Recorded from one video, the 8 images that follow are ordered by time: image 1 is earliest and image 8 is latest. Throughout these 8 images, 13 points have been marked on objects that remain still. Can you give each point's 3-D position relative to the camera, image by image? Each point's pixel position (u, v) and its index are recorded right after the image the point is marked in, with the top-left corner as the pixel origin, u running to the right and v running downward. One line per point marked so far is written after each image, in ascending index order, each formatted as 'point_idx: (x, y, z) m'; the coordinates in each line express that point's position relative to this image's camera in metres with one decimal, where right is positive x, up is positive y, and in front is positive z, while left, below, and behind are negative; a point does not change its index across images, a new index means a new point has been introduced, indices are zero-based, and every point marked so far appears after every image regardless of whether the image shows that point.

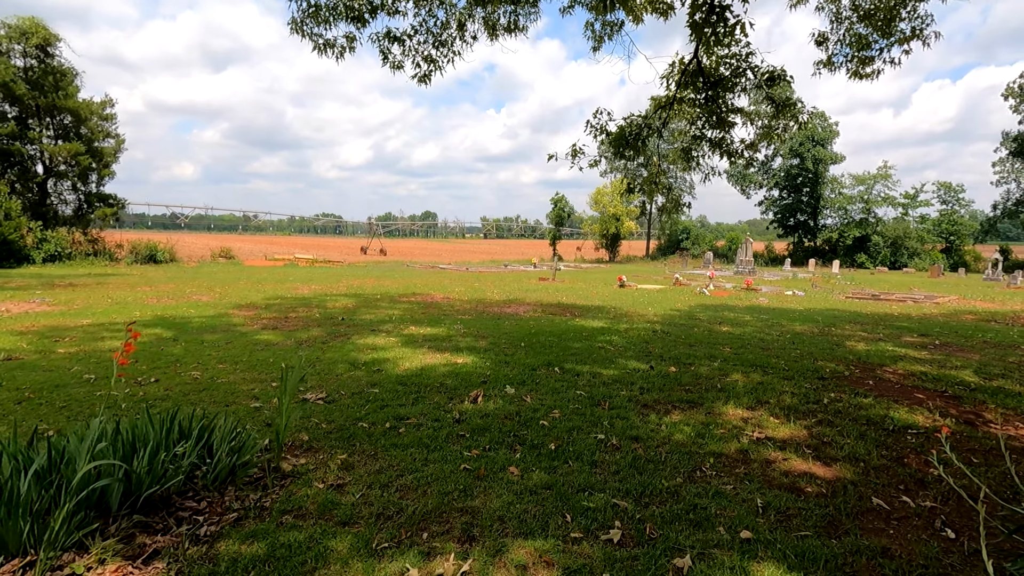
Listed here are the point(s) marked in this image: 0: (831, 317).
0: (+6.3, -0.6, +10.7) m
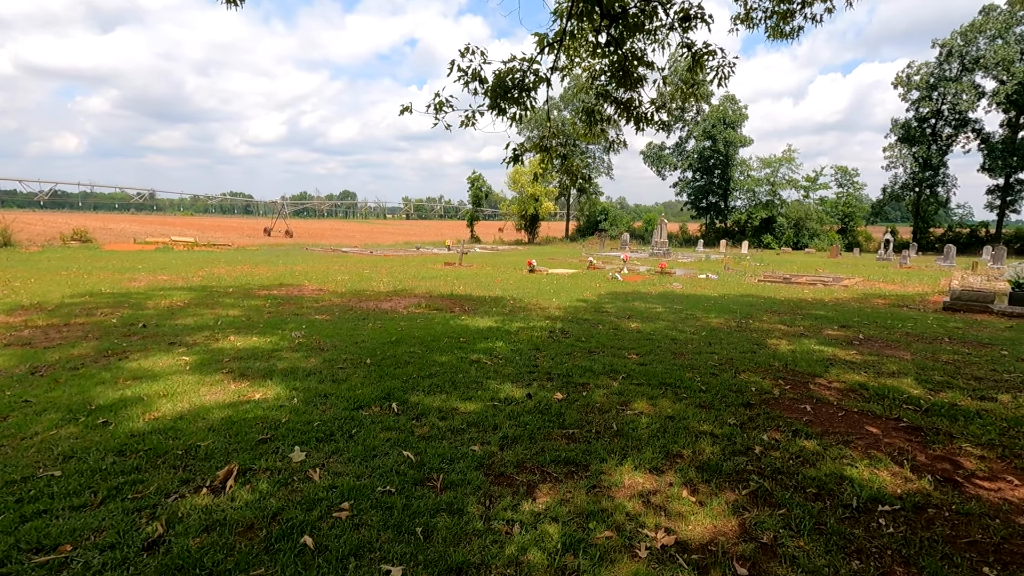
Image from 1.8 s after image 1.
0: (+4.3, -0.3, +9.8) m
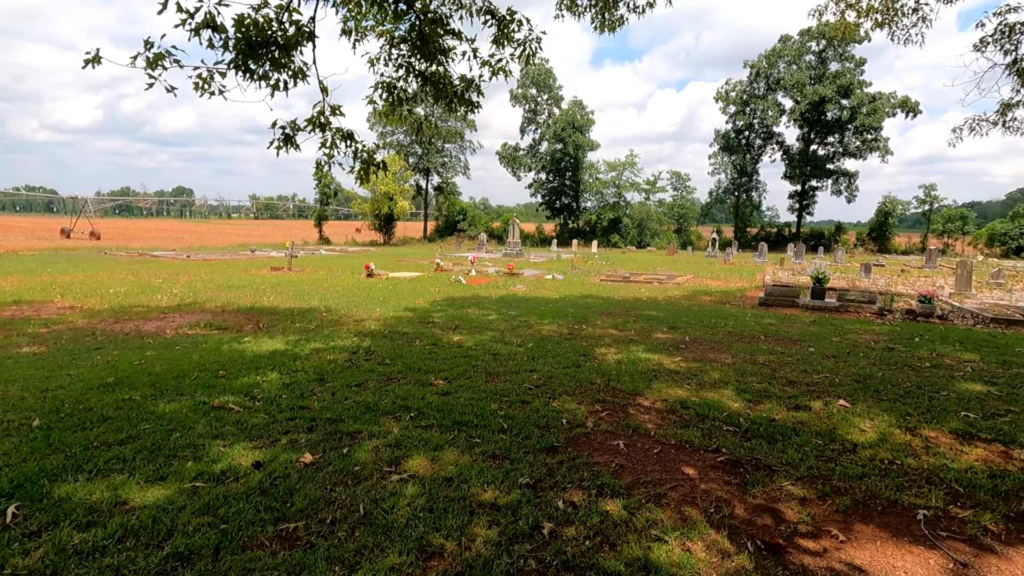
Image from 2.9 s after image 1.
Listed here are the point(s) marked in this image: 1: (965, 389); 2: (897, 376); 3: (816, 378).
0: (+1.2, -0.4, +9.4) m
1: (+4.2, -0.9, +5.0) m
2: (+3.8, -0.9, +5.3) m
3: (+2.9, -0.9, +5.2) m
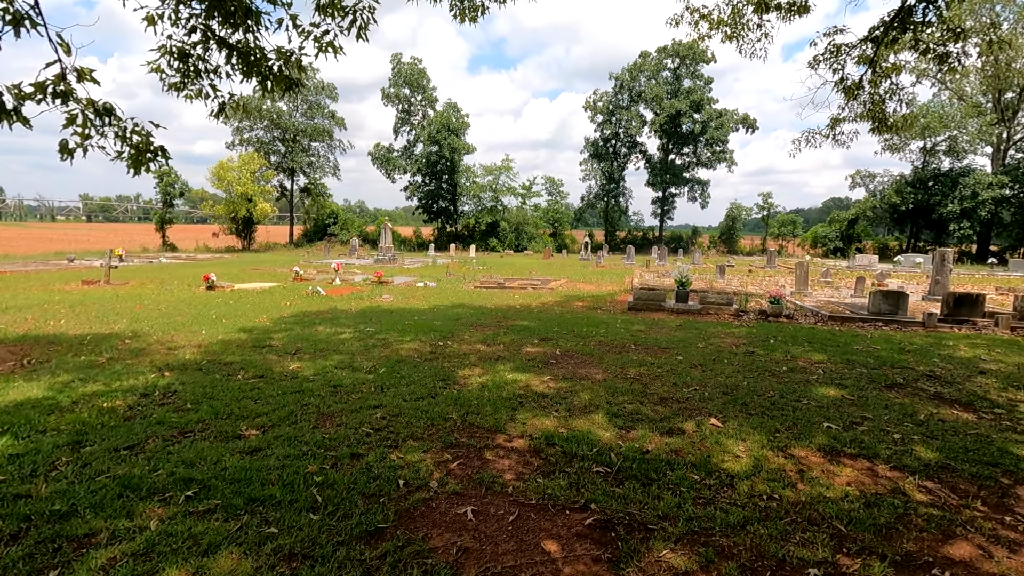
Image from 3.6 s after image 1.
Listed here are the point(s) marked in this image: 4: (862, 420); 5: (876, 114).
0: (-1.0, -0.5, +8.7) m
1: (+2.9, -1.0, +5.0) m
2: (+2.4, -0.9, +5.2) m
3: (+1.6, -1.0, +4.9) m
4: (+2.8, -1.1, +4.2) m
5: (+6.2, +2.9, +9.1) m
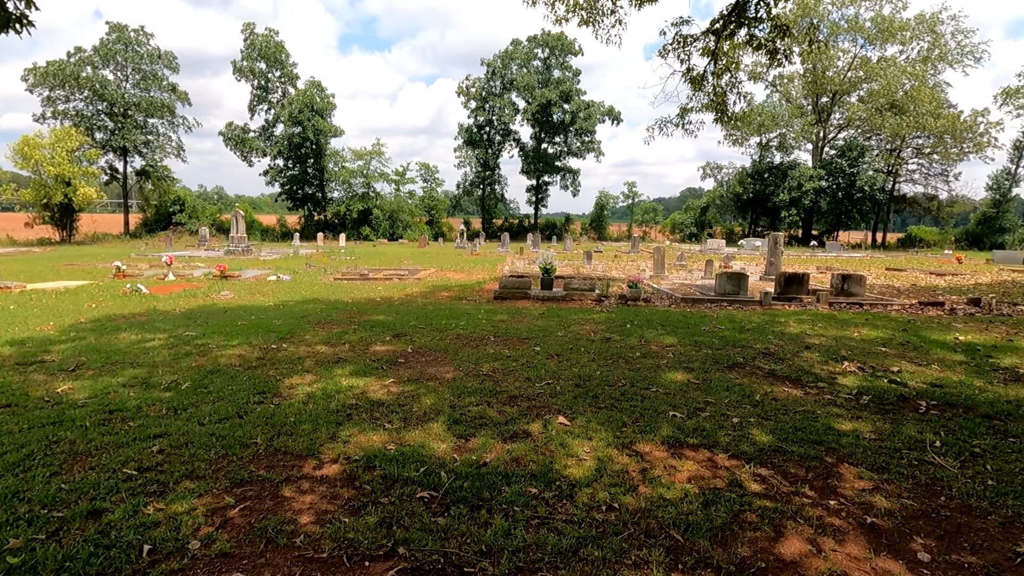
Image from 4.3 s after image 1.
0: (-3.1, -0.4, +7.7) m
1: (+1.5, -0.8, +4.9) m
2: (+1.0, -0.8, +5.1) m
3: (+0.2, -0.9, +4.6) m
4: (+1.5, -0.9, +4.2) m
5: (+3.7, +3.3, +9.6) m
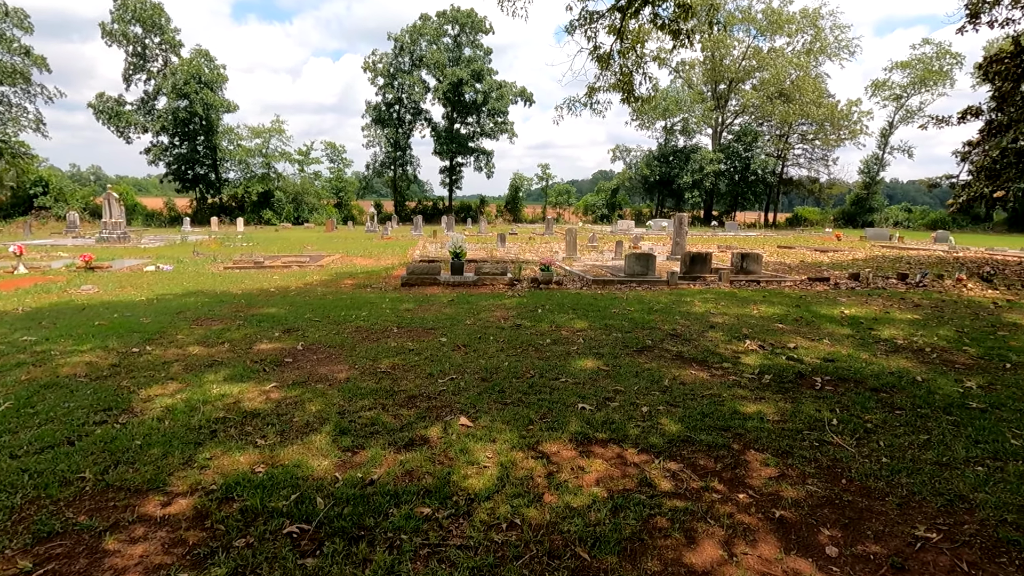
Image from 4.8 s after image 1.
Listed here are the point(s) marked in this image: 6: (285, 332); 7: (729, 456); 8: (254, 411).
0: (-4.4, -0.4, +6.8) m
1: (+0.6, -0.7, +4.8) m
2: (+0.1, -0.7, +4.8) m
3: (-0.6, -0.8, +4.2) m
4: (+0.8, -0.8, +4.0) m
5: (+2.0, +3.6, +9.5) m
6: (-2.6, -0.5, +6.1) m
7: (+1.3, -1.0, +3.1) m
8: (-1.7, -0.8, +3.6) m
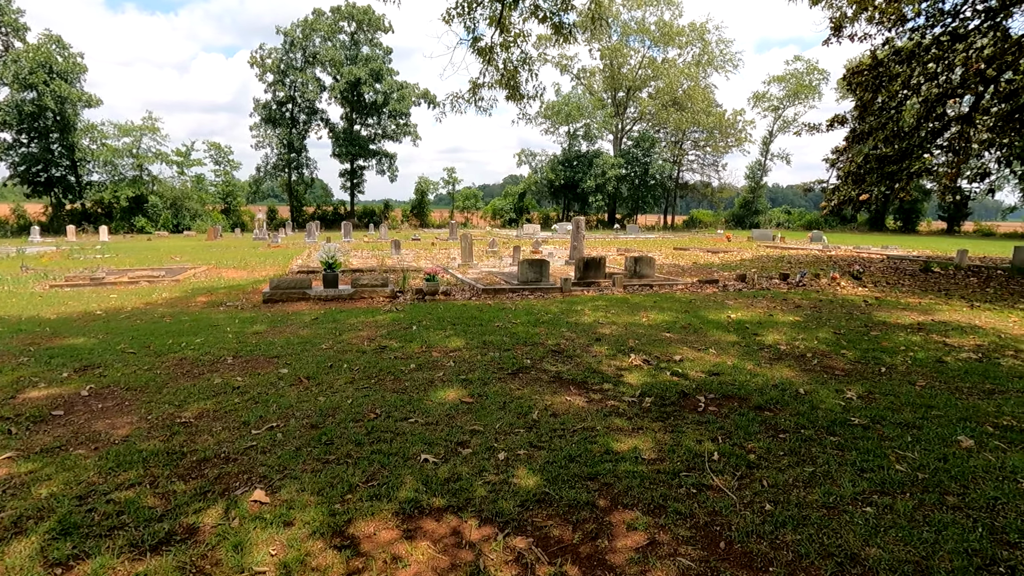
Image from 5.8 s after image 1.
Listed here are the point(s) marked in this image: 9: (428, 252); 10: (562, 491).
0: (-5.8, -0.7, +5.3) m
1: (-0.5, -0.8, +4.0) m
2: (-1.1, -0.8, +4.0) m
3: (-1.6, -0.9, +3.3) m
4: (-0.3, -0.9, +3.3) m
5: (0.0, +3.4, +9.0) m
6: (-3.9, -0.7, +4.8) m
7: (+0.4, -1.1, +2.5) m
8: (-2.7, -1.0, +2.6) m
9: (-2.6, +1.1, +16.4) m
10: (+0.3, -1.0, +2.7) m
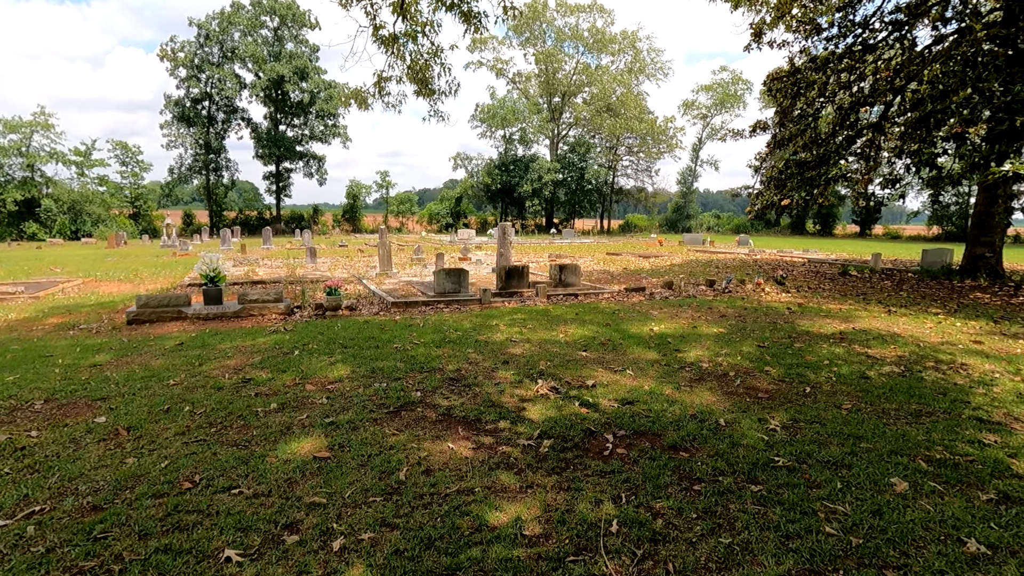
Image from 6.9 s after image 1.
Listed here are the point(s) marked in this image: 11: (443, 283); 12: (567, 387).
0: (-6.7, -0.9, +3.9) m
1: (-1.3, -1.0, +3.2) m
2: (-1.9, -1.0, +3.1) m
3: (-2.3, -1.1, +2.4) m
4: (-1.0, -1.1, +2.6) m
5: (-1.4, +3.3, +8.2) m
6: (-4.7, -0.9, +3.6) m
7: (-0.3, -1.2, +1.8) m
8: (-3.3, -1.2, +1.5) m
9: (-4.7, +0.8, +15.3) m
10: (-0.4, -1.2, +2.0) m
11: (-1.2, +0.1, +9.1) m
12: (+0.5, -0.8, +4.6) m
